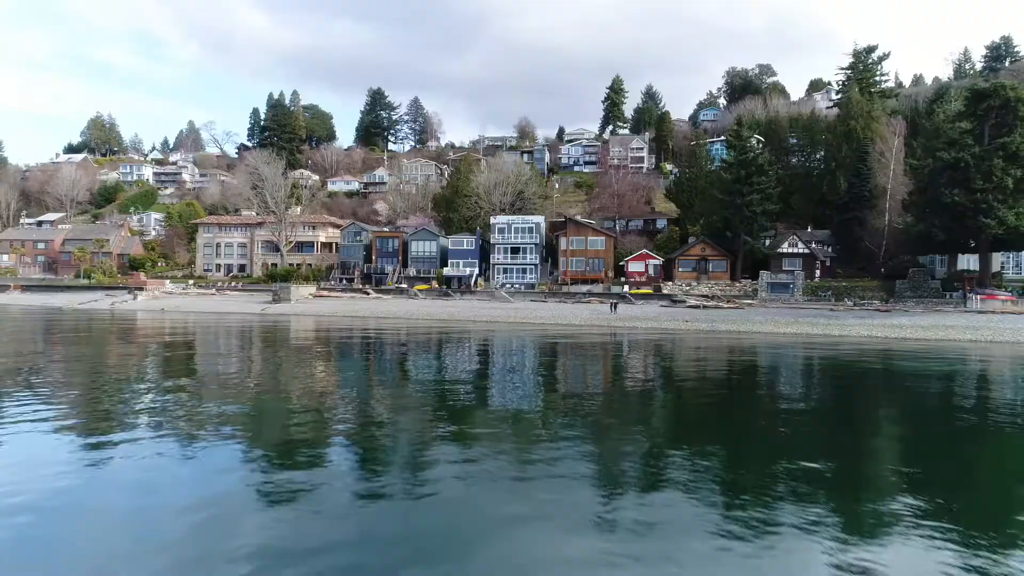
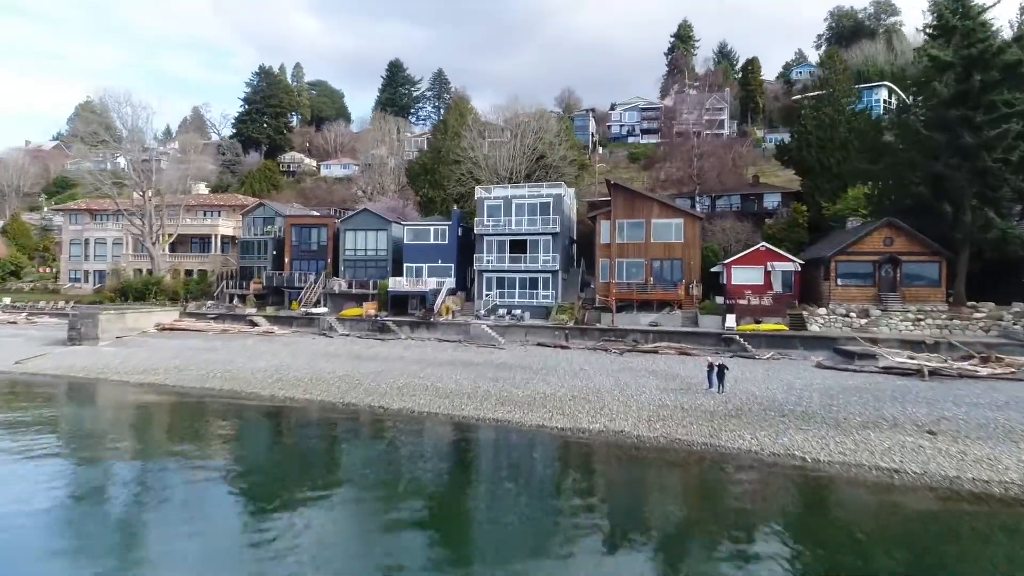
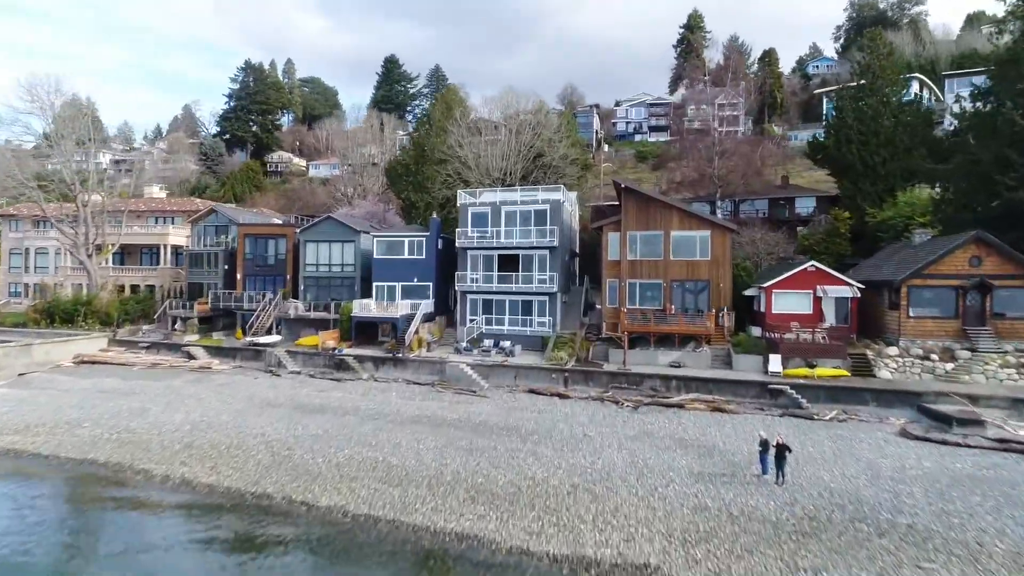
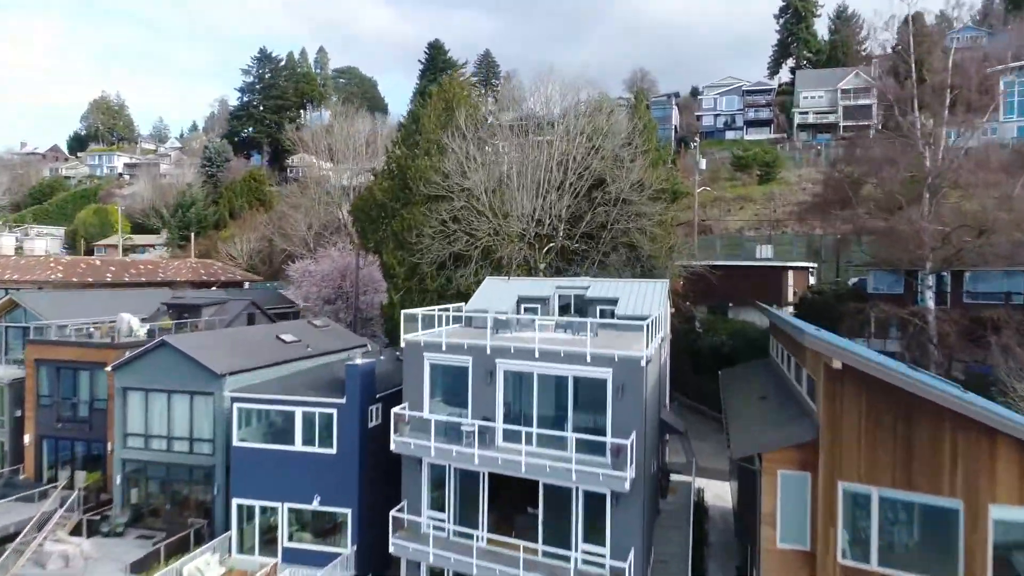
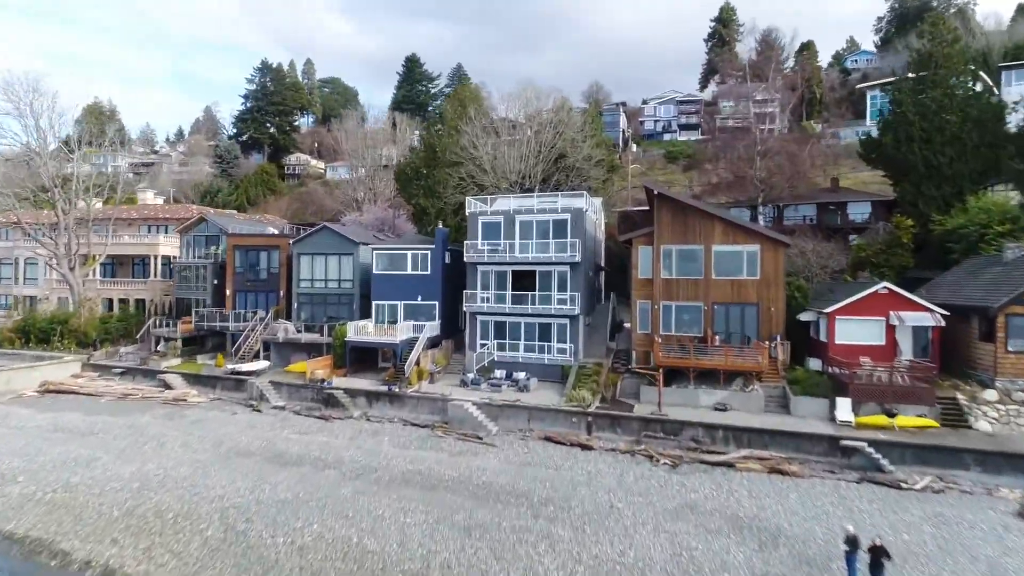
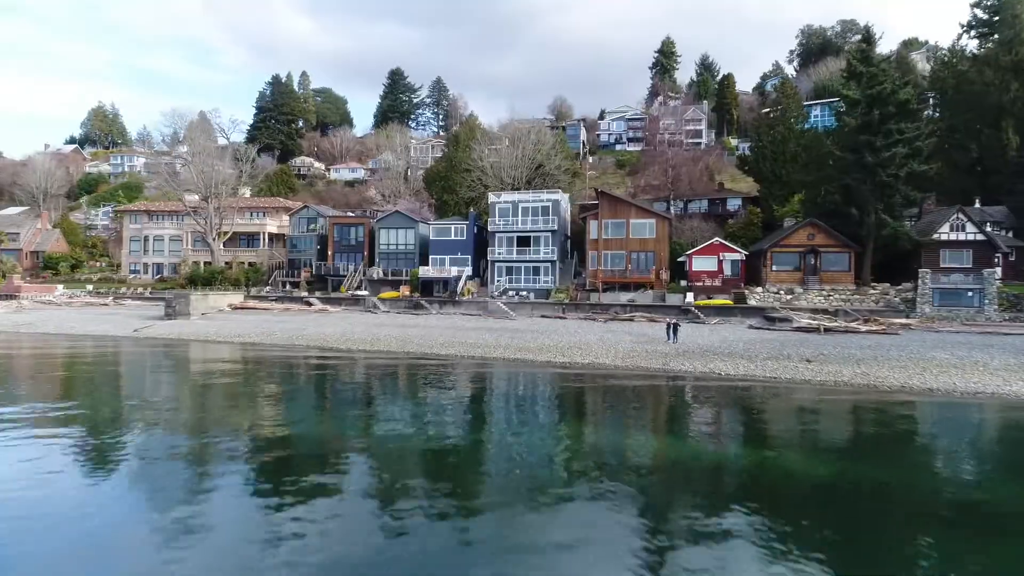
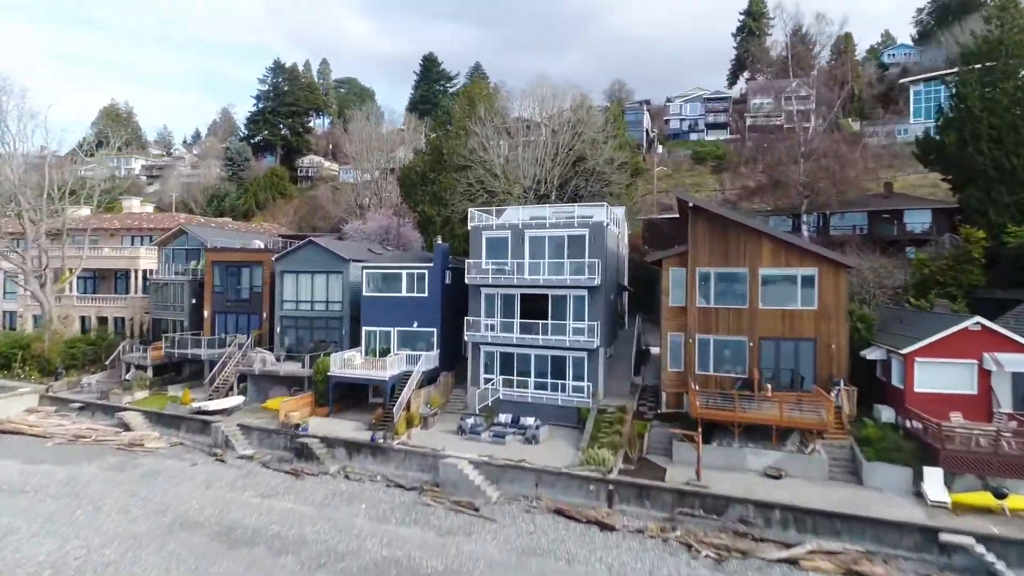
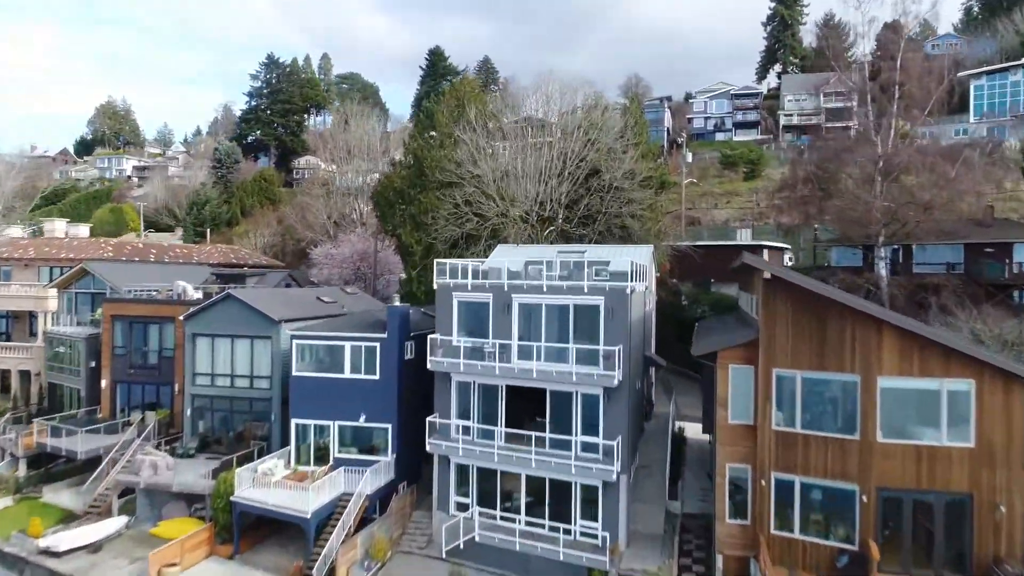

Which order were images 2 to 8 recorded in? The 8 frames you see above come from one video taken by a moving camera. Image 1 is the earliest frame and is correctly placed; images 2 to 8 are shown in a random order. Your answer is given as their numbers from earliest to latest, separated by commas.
6, 2, 3, 5, 7, 8, 4
